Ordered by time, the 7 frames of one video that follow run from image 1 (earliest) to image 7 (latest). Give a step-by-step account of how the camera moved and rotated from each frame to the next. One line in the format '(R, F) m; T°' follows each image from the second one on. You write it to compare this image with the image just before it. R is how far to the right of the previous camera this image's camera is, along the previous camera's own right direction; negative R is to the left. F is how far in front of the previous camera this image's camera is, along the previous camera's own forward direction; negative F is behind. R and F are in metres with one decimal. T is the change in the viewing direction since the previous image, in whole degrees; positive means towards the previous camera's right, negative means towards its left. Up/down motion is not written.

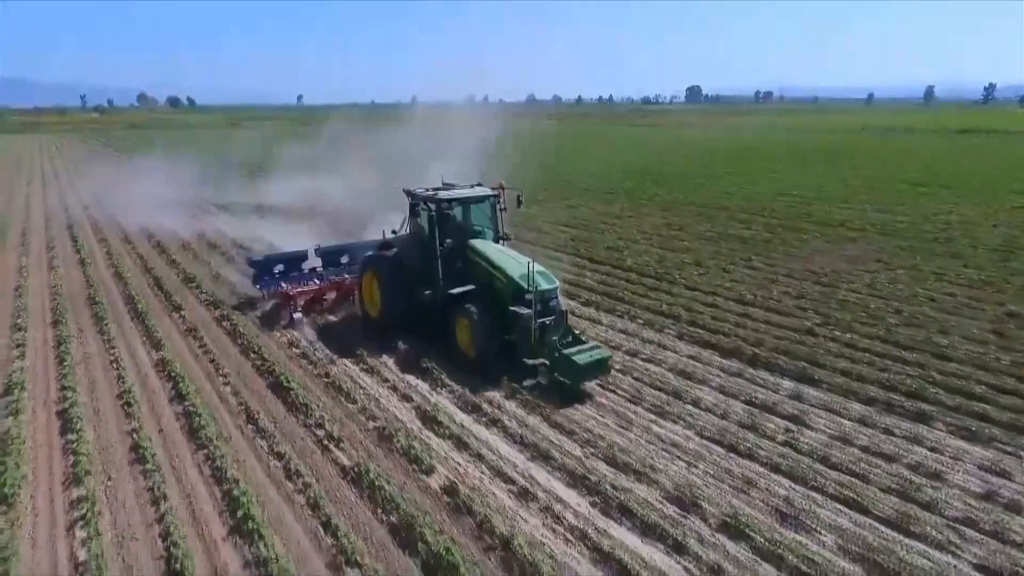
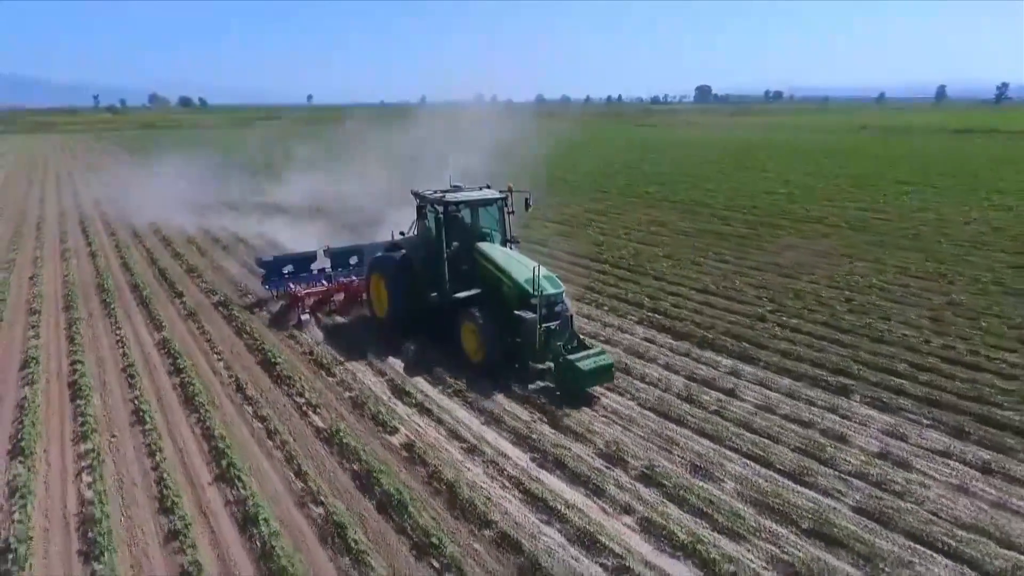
(-1.2, +1.5) m; -1°
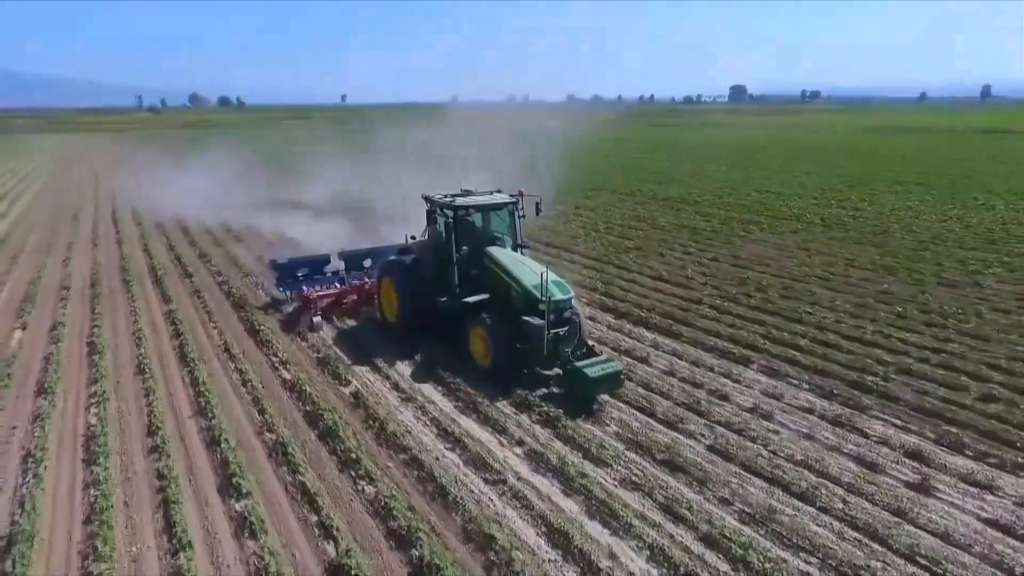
(+1.4, -1.3) m; -3°
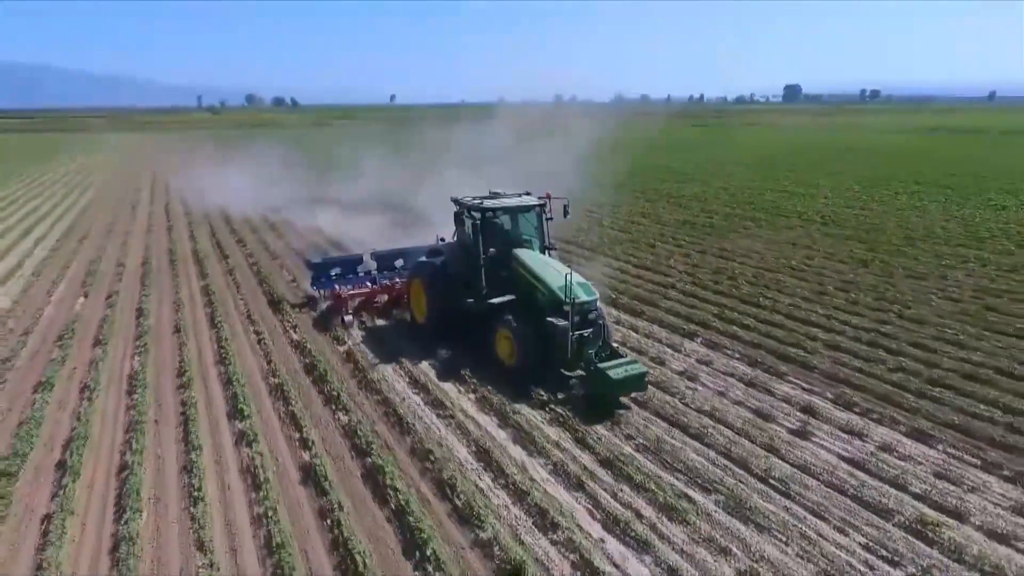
(+1.2, -1.4) m; -4°
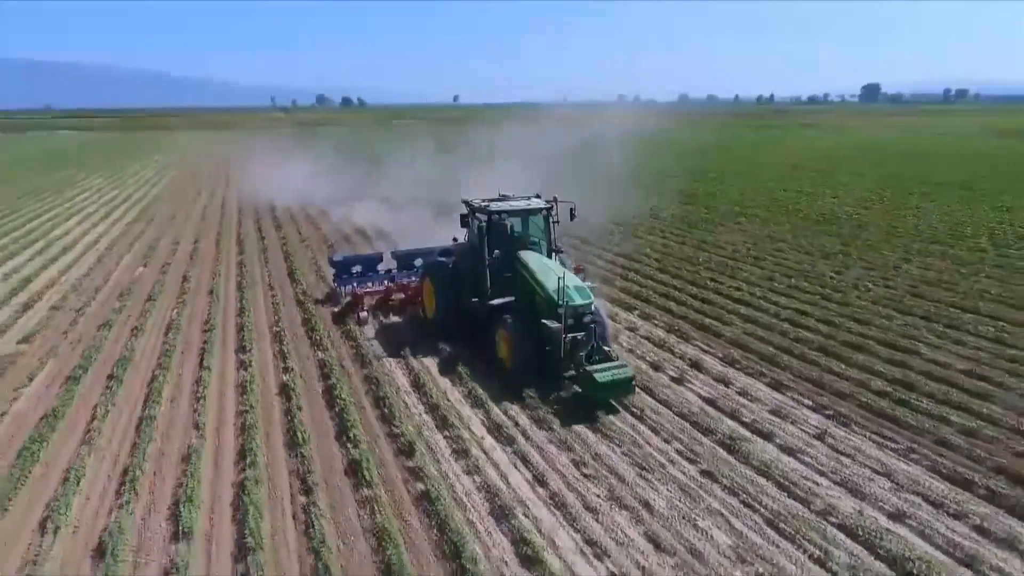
(+1.9, -1.9) m; -5°
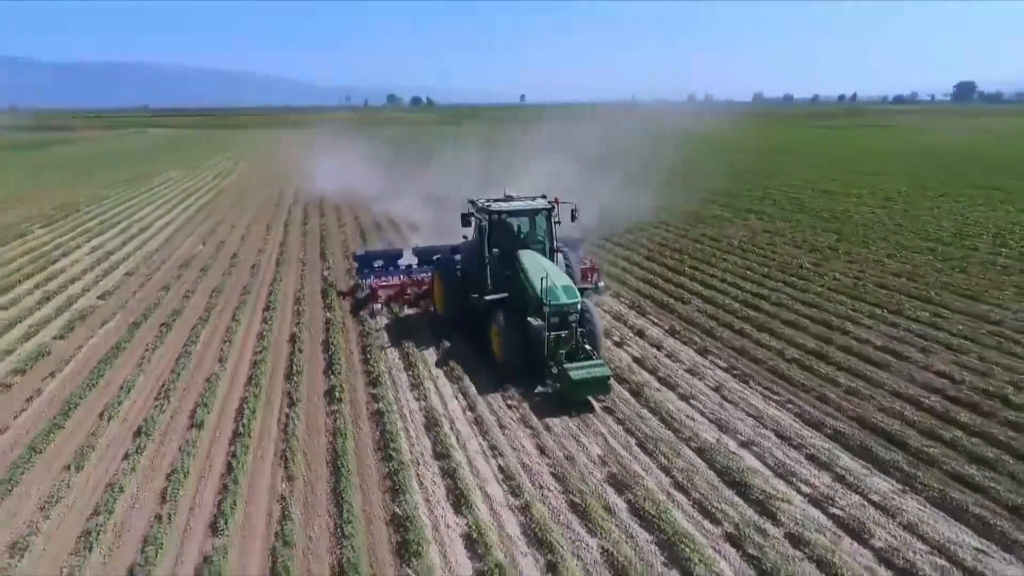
(+1.7, -1.7) m; -6°
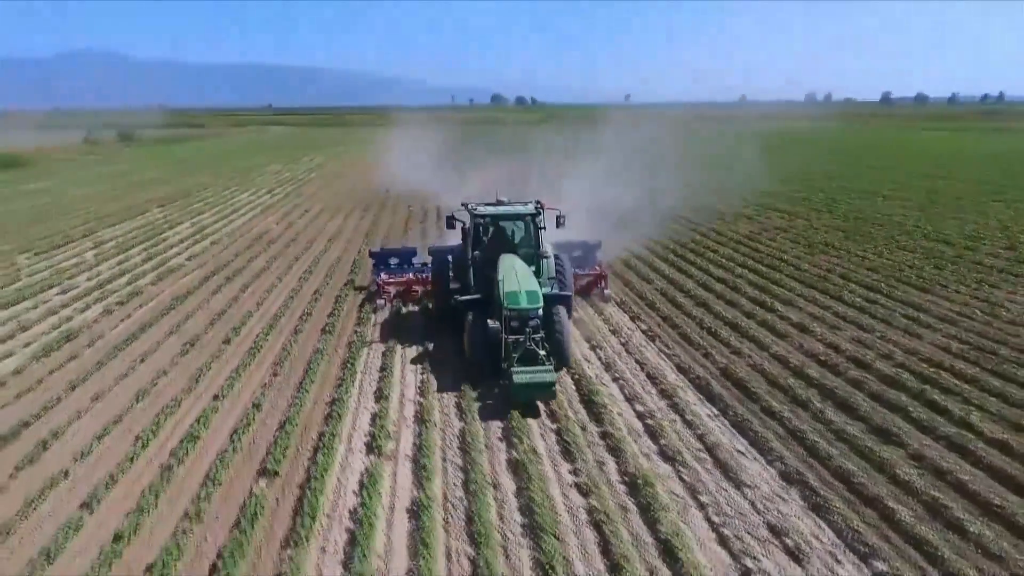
(+2.7, -2.2) m; -9°
